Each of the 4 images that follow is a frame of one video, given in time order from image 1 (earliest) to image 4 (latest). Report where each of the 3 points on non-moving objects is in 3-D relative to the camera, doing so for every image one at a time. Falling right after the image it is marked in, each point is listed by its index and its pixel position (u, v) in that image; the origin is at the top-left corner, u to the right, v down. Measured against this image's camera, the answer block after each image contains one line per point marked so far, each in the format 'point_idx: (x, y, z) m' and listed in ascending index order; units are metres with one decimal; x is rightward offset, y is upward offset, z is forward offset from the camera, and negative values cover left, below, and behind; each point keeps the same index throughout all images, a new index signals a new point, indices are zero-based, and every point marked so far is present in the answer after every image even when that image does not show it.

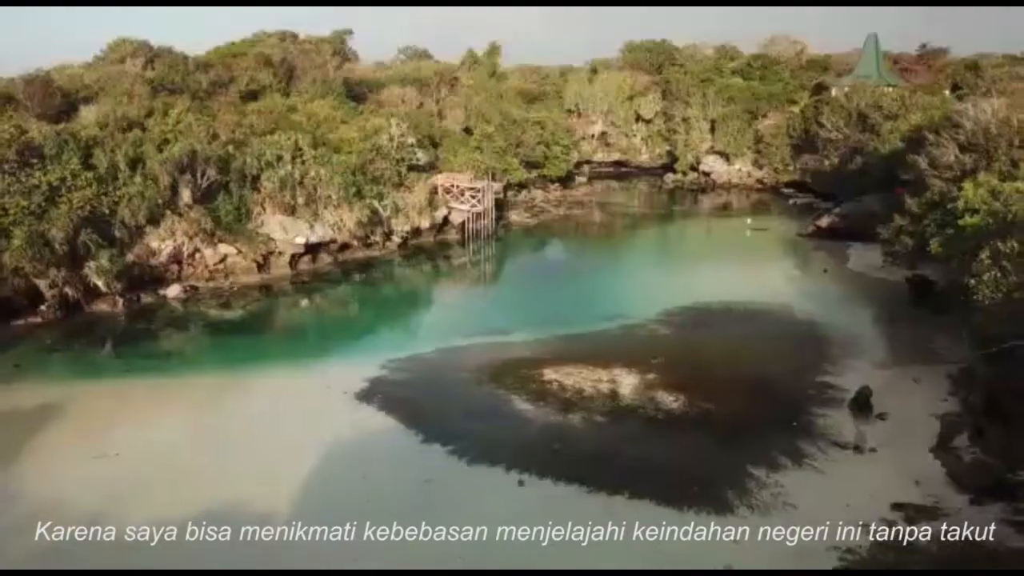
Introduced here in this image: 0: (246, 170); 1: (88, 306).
0: (-2.3, +1.0, +10.1) m
1: (-3.2, -0.1, +9.1) m
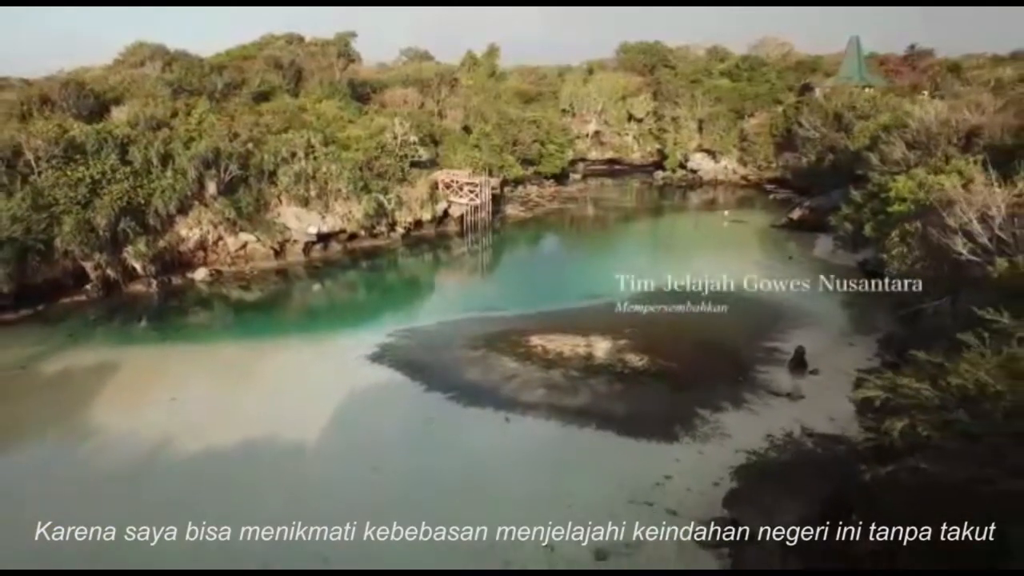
0: (-2.3, +1.1, +11.1) m
1: (-3.2, 0.0, +10.0) m
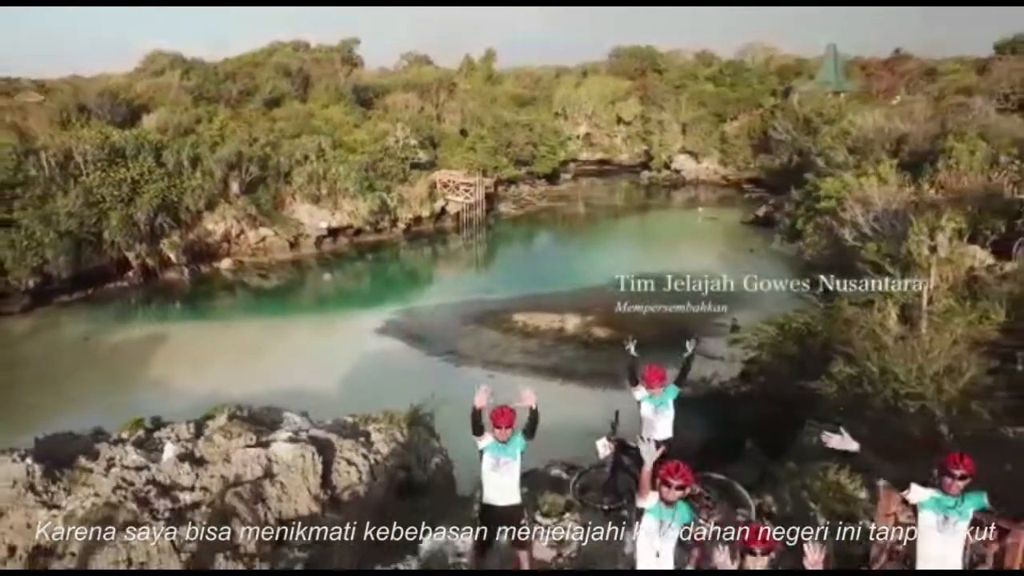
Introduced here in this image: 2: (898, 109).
0: (-2.4, +1.3, +12.3) m
1: (-3.3, +0.1, +11.2) m
2: (+3.0, +1.4, +9.5) m
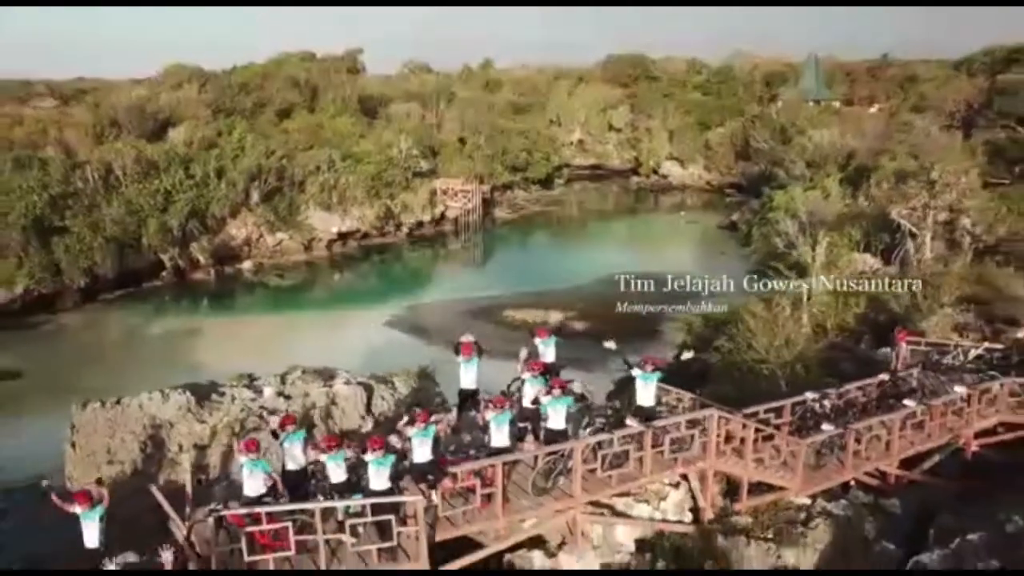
0: (-2.5, +1.3, +13.5) m
1: (-3.4, +0.1, +12.4) m
2: (+3.0, +1.4, +10.7) m
